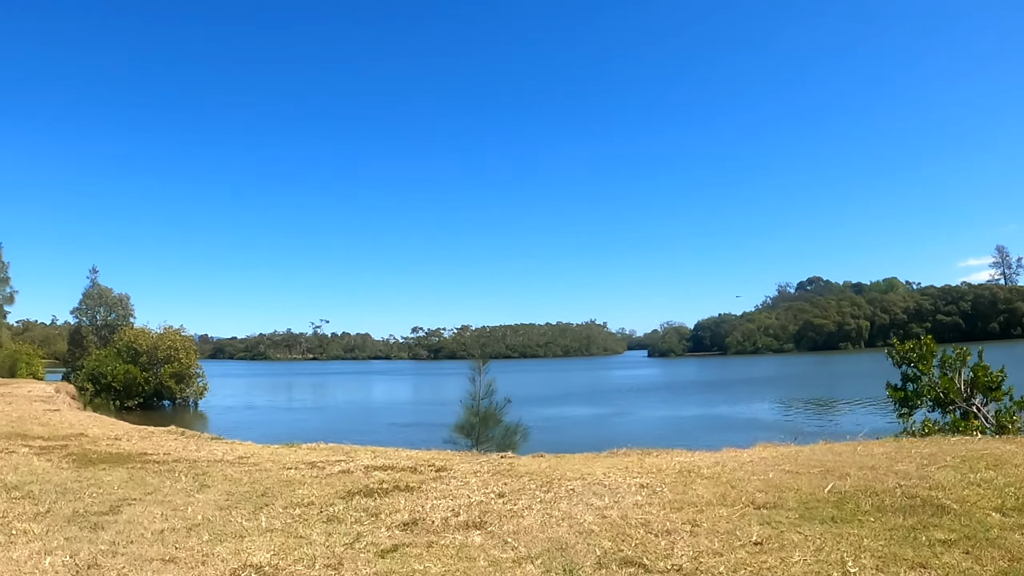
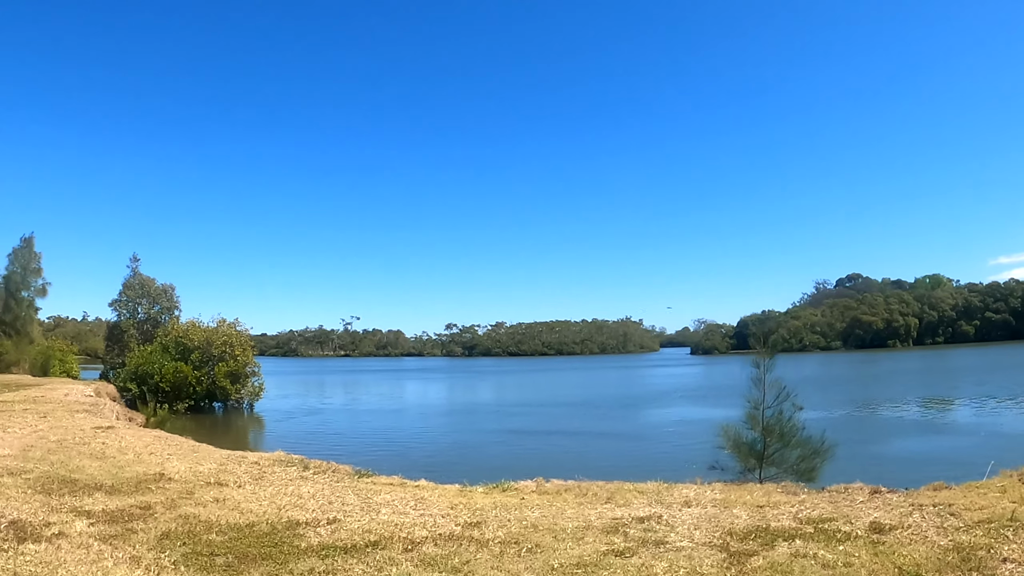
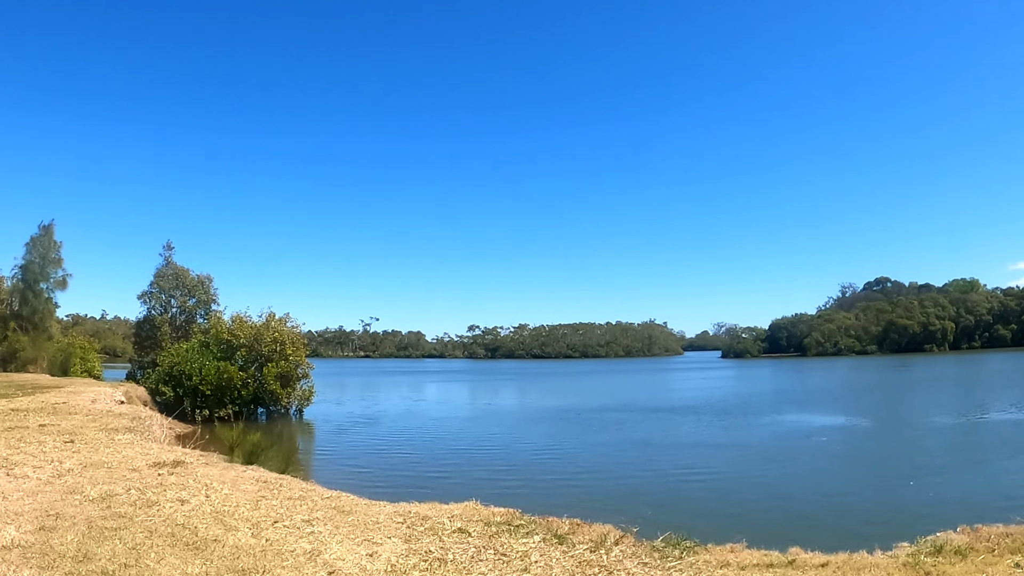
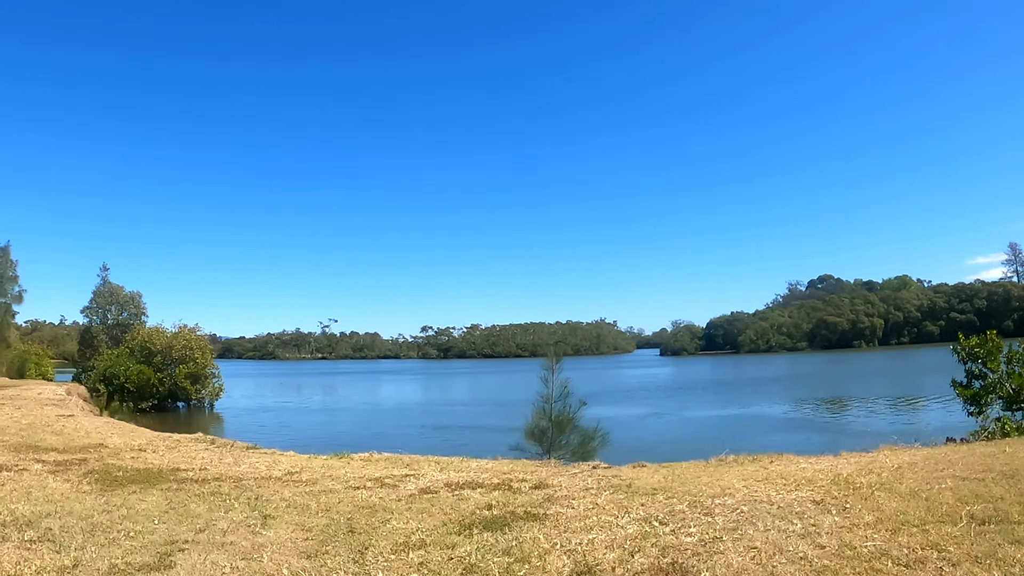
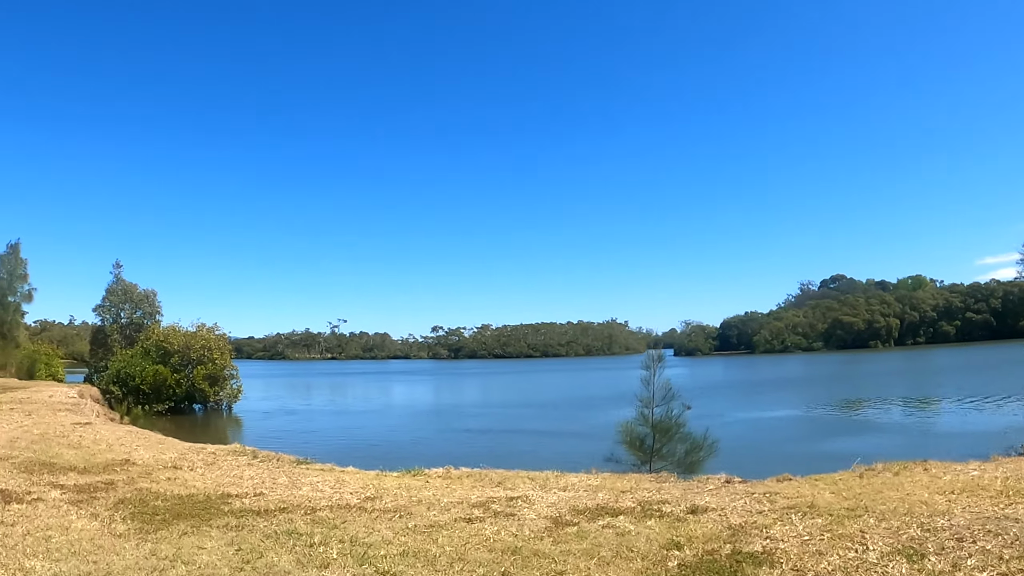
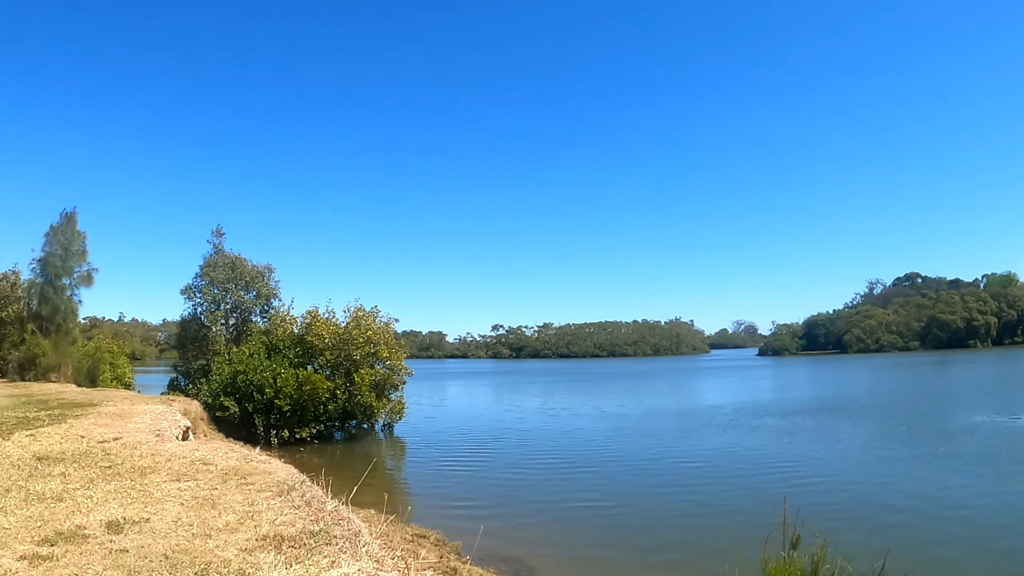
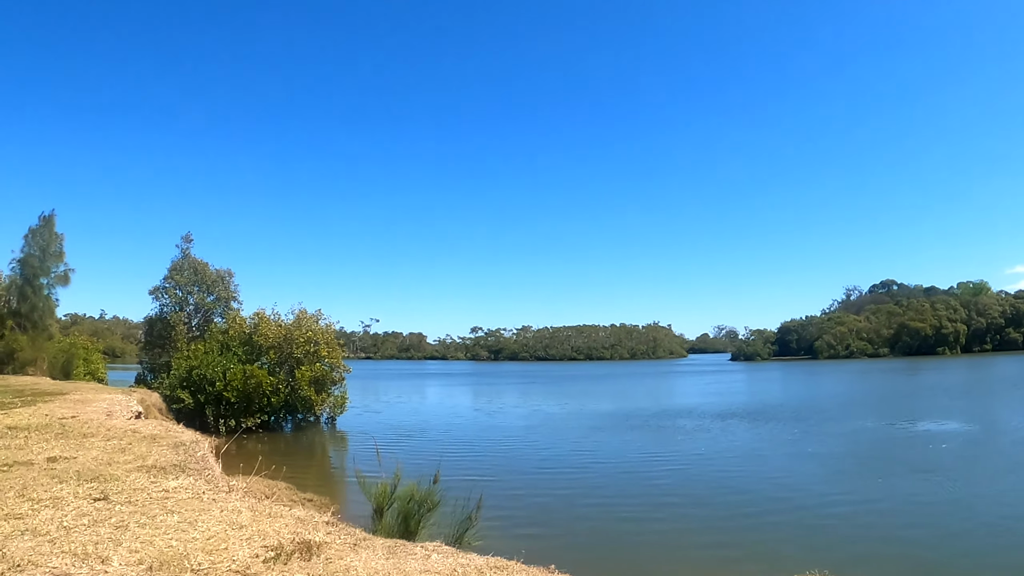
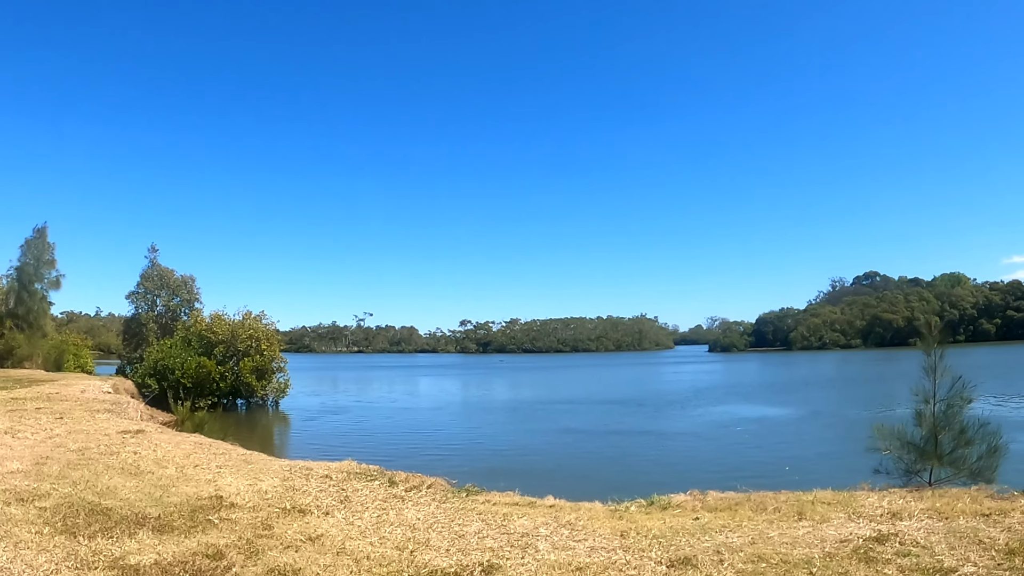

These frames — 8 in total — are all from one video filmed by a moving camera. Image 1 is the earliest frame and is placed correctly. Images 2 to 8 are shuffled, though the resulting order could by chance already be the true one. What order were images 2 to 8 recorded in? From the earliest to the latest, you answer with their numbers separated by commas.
4, 5, 2, 8, 3, 7, 6
